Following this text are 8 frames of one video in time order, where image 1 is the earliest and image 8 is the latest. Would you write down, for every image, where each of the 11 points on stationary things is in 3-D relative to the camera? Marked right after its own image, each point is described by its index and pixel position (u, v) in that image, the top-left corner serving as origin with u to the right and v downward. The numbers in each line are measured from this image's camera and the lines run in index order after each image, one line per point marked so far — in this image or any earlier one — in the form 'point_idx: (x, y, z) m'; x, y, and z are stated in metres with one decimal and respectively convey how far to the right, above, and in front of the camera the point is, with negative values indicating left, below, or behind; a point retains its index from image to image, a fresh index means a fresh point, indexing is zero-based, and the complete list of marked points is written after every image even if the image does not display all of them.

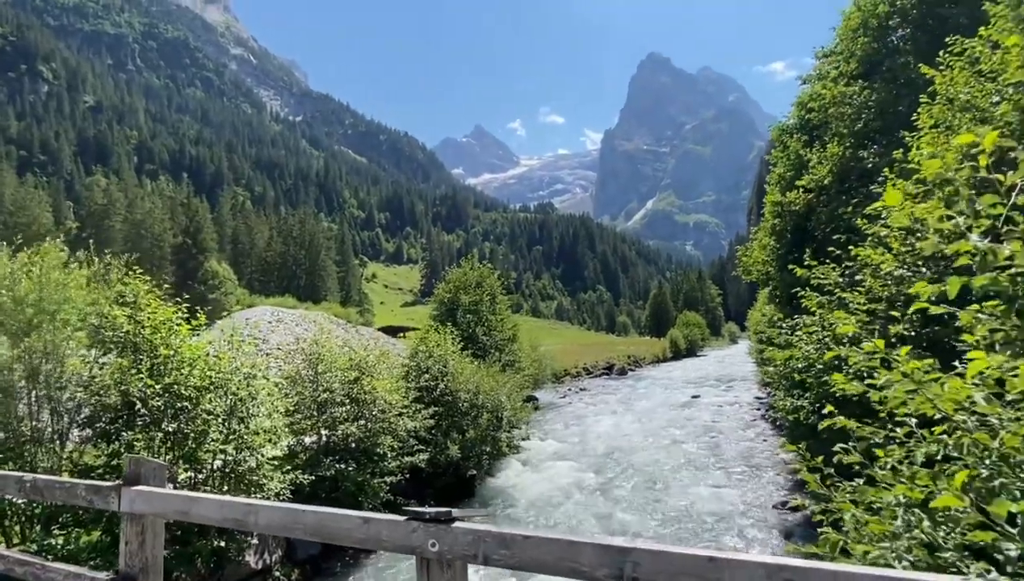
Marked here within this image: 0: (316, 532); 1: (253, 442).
0: (-1.4, -1.7, +4.1) m
1: (-6.0, -3.5, +13.1) m
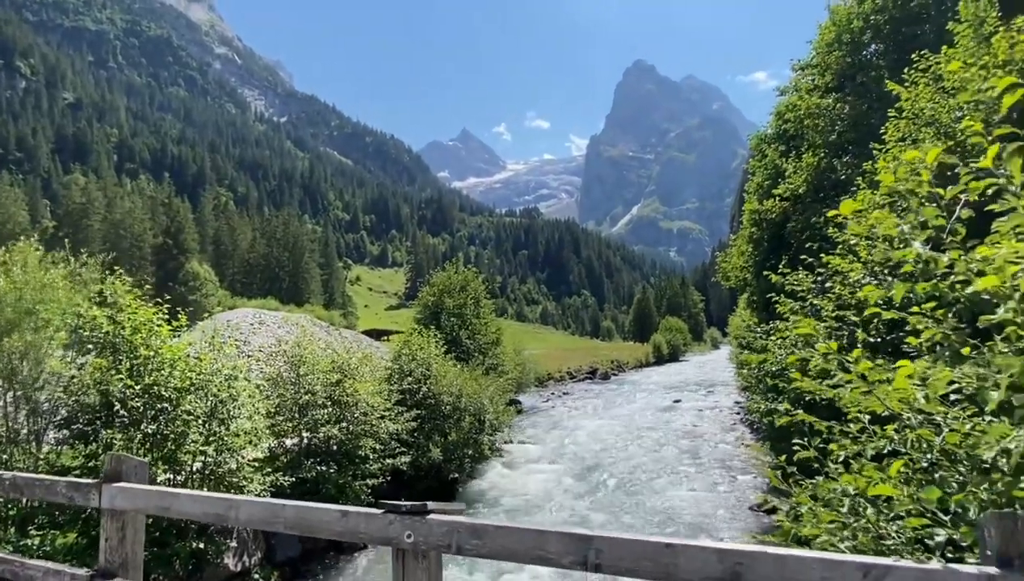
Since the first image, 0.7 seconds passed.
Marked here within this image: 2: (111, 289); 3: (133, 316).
0: (-1.6, -1.8, +4.2) m
1: (-6.5, -3.6, +13.1) m
2: (-9.8, 0.0, +13.9) m
3: (-8.7, -0.6, +13.1) m
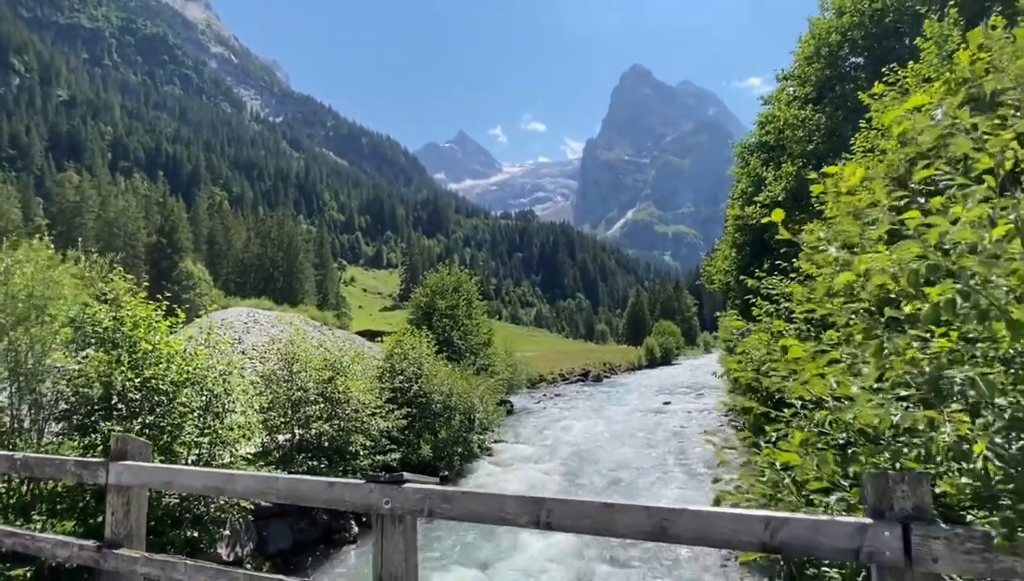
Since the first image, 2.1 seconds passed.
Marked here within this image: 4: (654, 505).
0: (-1.9, -1.7, +4.7) m
1: (-6.8, -3.5, +13.5) m
2: (-10.1, +0.1, +14.3) m
3: (-9.1, -0.5, +13.5) m
4: (+0.9, -1.3, +3.5) m
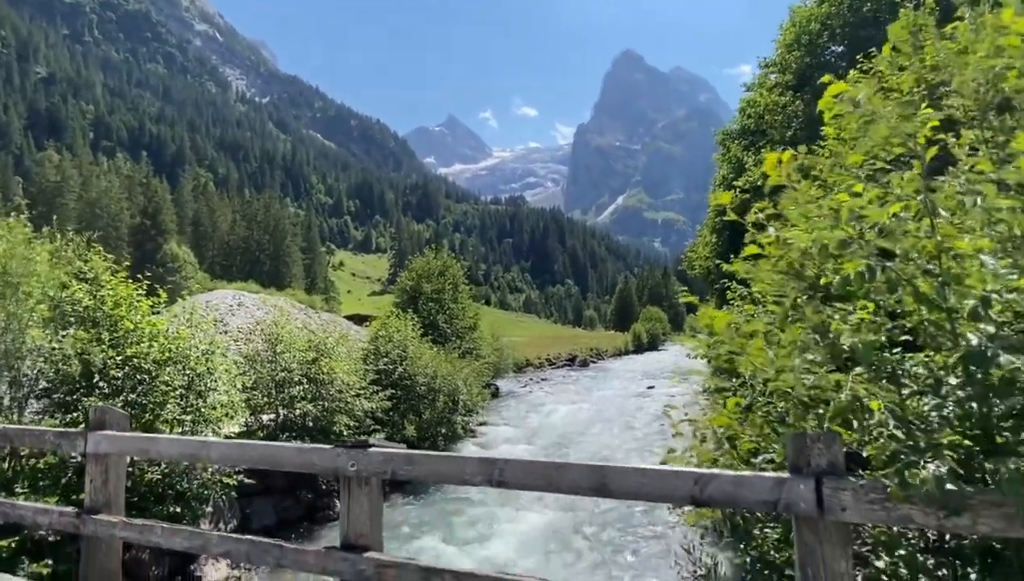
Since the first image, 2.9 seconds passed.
0: (-2.2, -1.5, +4.9) m
1: (-7.3, -3.0, +13.7) m
2: (-10.6, +0.6, +14.3) m
3: (-9.6, 0.0, +13.5) m
4: (+0.6, -1.2, +3.8) m
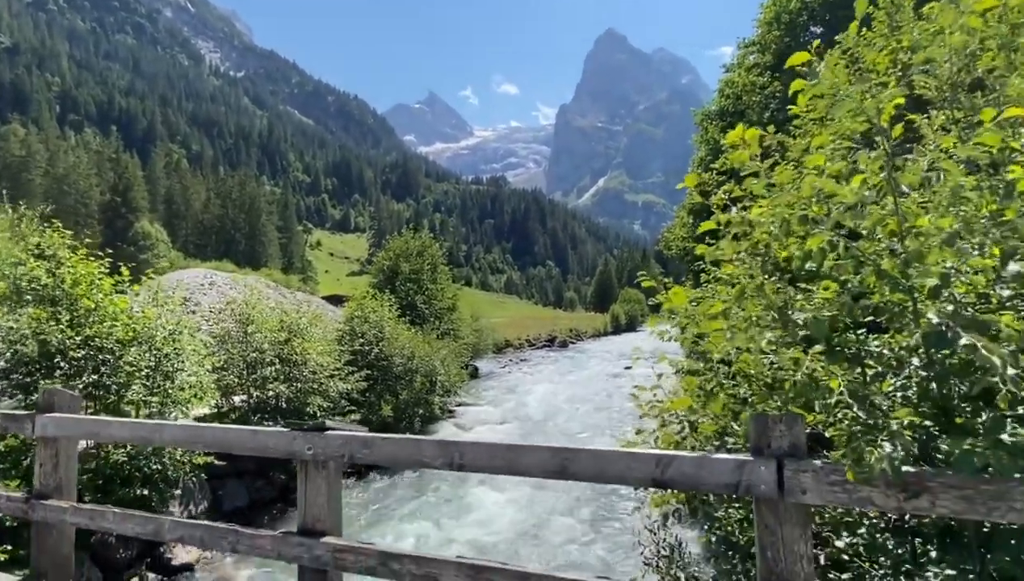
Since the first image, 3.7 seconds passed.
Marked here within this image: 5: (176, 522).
0: (-2.5, -1.3, +4.7) m
1: (-8.0, -2.5, +13.4) m
2: (-11.2, +1.2, +13.7) m
3: (-10.1, +0.5, +13.1) m
4: (+0.3, -1.0, +3.7) m
5: (-2.9, -2.0, +4.8) m
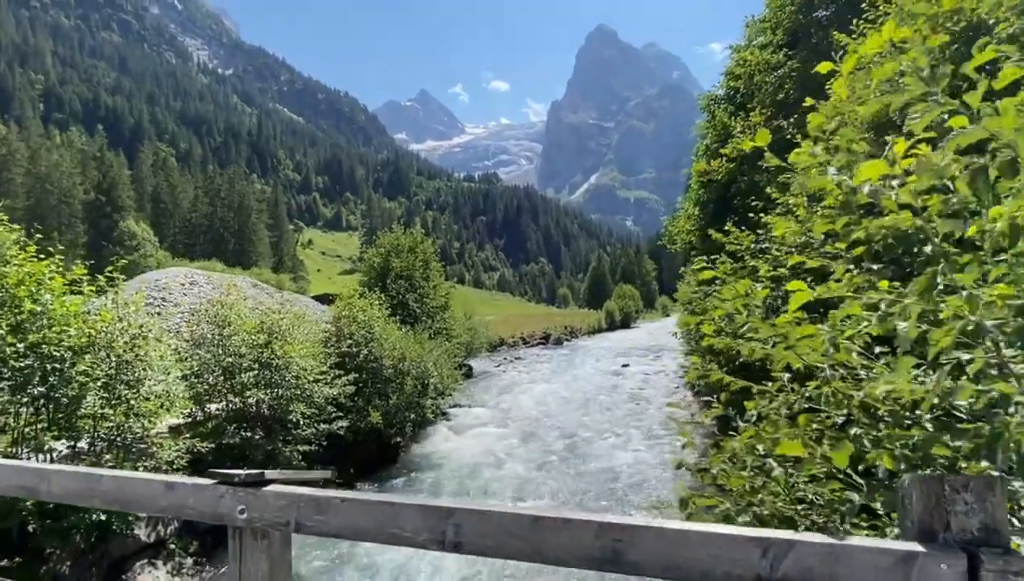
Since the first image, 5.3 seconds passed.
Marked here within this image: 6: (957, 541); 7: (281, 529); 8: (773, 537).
0: (-2.4, -1.3, +3.5) m
1: (-8.0, -2.5, +12.1) m
2: (-11.3, +1.2, +12.4) m
3: (-10.2, +0.5, +11.7) m
4: (+0.4, -1.0, +2.4) m
5: (-2.8, -2.0, +3.6) m
6: (+1.6, -0.9, +2.0) m
7: (-1.2, -1.3, +3.0) m
8: (+1.0, -1.0, +2.2) m
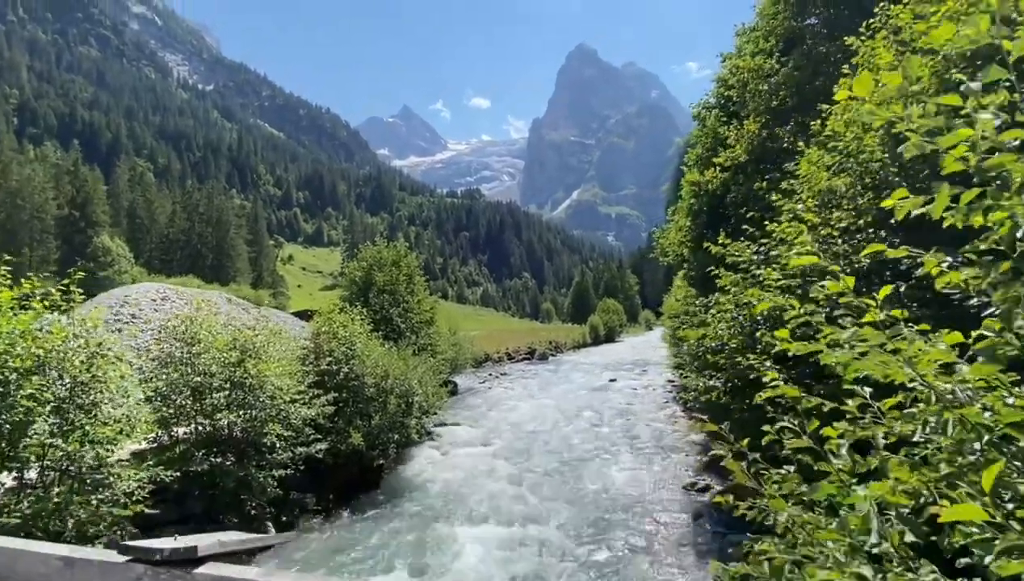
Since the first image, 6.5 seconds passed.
0: (-2.3, -1.3, +2.6) m
1: (-8.1, -2.8, +11.0) m
2: (-11.5, +0.8, +11.3) m
3: (-10.3, +0.2, +10.6) m
4: (+0.5, -1.0, +1.6) m
5: (-2.7, -2.0, +2.6) m
6: (+1.7, -0.9, +1.3) m
7: (-1.1, -1.3, +2.2) m
8: (+1.1, -1.0, +1.4) m
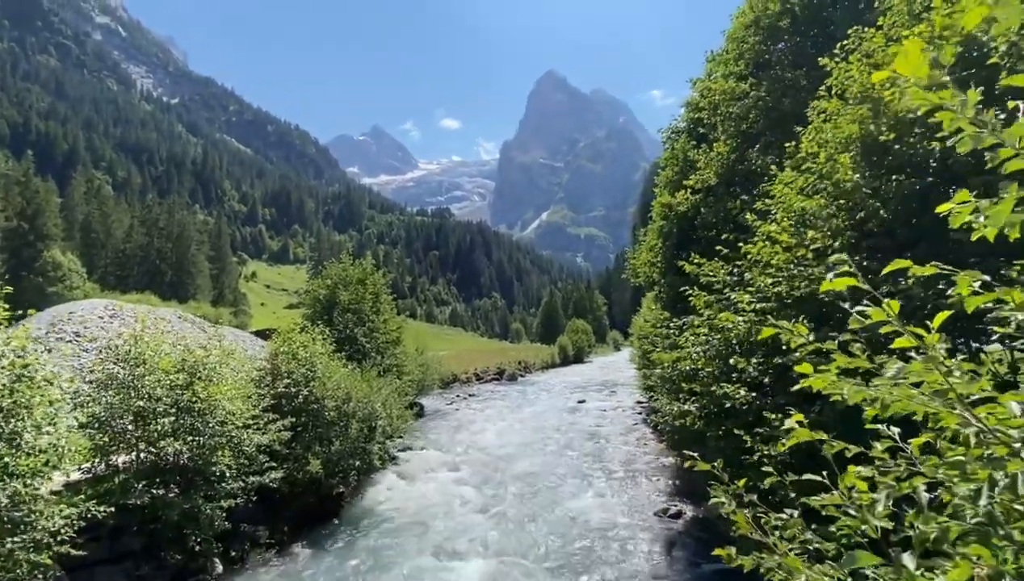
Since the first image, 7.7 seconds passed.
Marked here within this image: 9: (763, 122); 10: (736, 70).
0: (-2.5, -1.4, +1.9) m
1: (-8.7, -3.1, +9.9) m
2: (-12.1, +0.6, +10.1) m
3: (-10.9, -0.1, +9.5) m
4: (+0.4, -1.0, +1.1) m
5: (-2.8, -2.1, +1.9) m
6: (+1.7, -0.9, +0.8) m
7: (-1.2, -1.3, +1.5) m
8: (+1.0, -1.0, +1.0) m
9: (+7.1, +4.7, +16.0) m
10: (+7.6, +7.4, +19.3) m
